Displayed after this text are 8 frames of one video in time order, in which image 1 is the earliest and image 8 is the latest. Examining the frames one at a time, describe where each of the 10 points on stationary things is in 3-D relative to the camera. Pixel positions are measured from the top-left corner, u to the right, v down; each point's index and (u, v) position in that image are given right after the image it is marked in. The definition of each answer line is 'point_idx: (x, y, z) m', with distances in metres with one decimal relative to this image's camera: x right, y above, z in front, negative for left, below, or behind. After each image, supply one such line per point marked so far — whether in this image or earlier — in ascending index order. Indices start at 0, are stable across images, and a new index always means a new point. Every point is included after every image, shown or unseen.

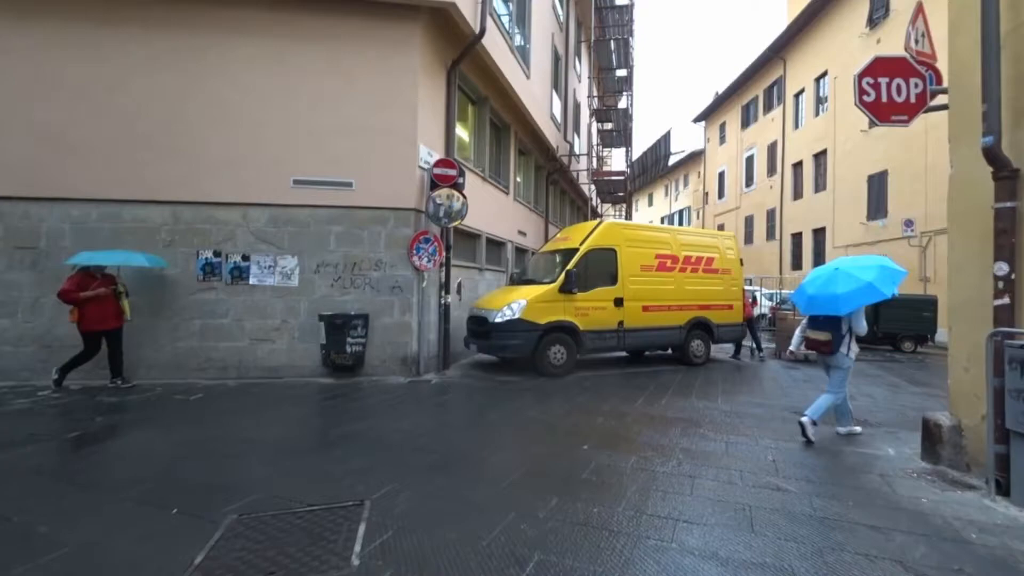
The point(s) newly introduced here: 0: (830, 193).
0: (+15.2, +4.5, +20.0) m
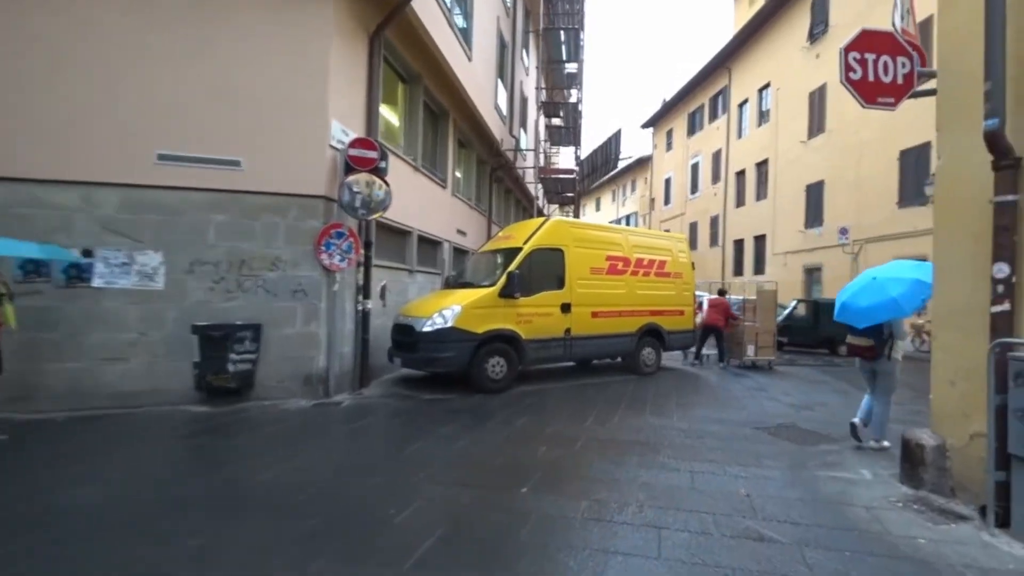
0: (+12.5, +4.3, +20.5) m
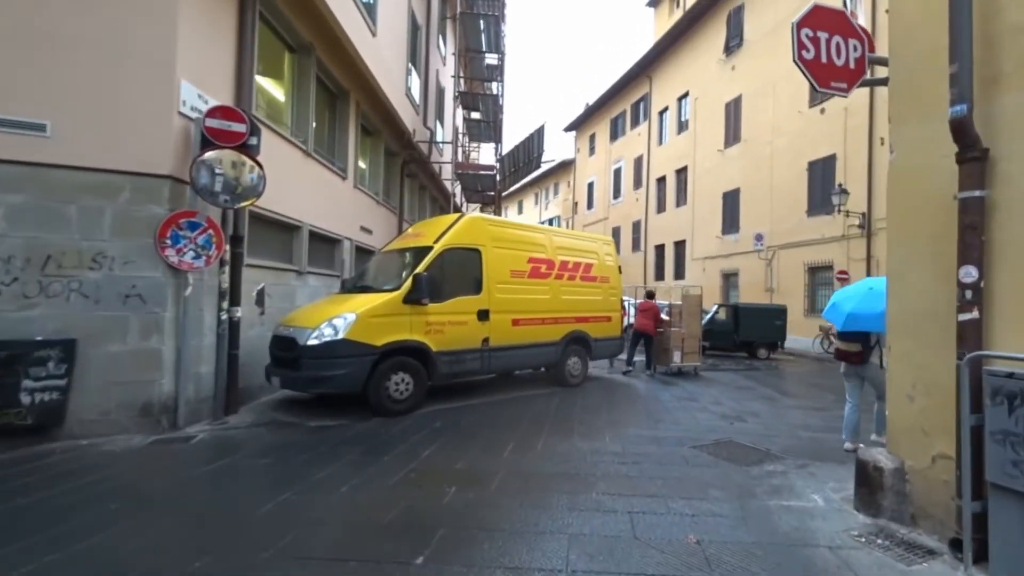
0: (+8.9, +4.0, +21.1) m
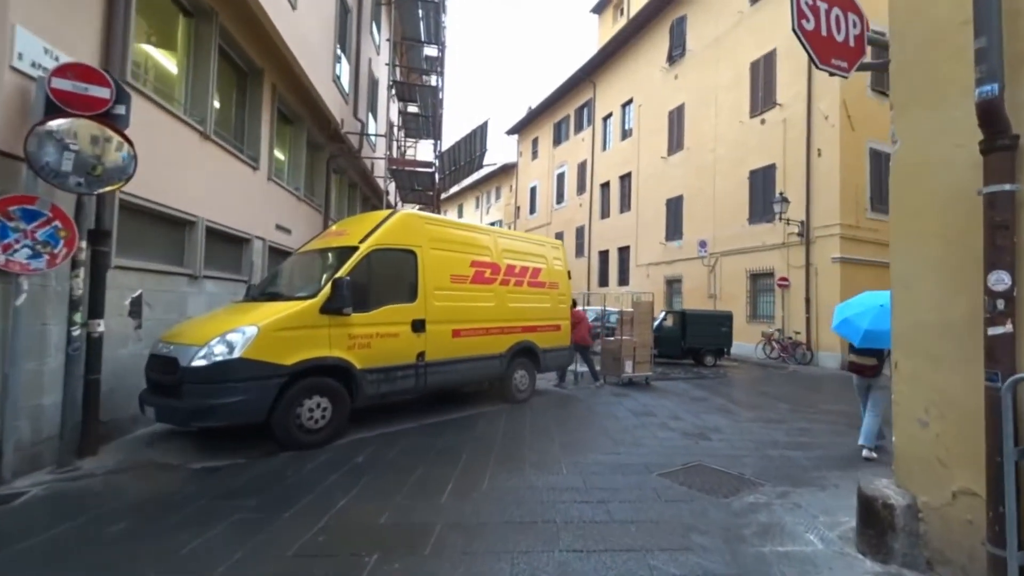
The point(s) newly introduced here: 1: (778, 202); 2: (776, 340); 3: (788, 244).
0: (+6.0, +3.7, +21.2) m
1: (+8.7, +2.8, +13.6) m
2: (+8.7, -1.7, +13.8) m
3: (+9.2, +1.5, +13.9) m
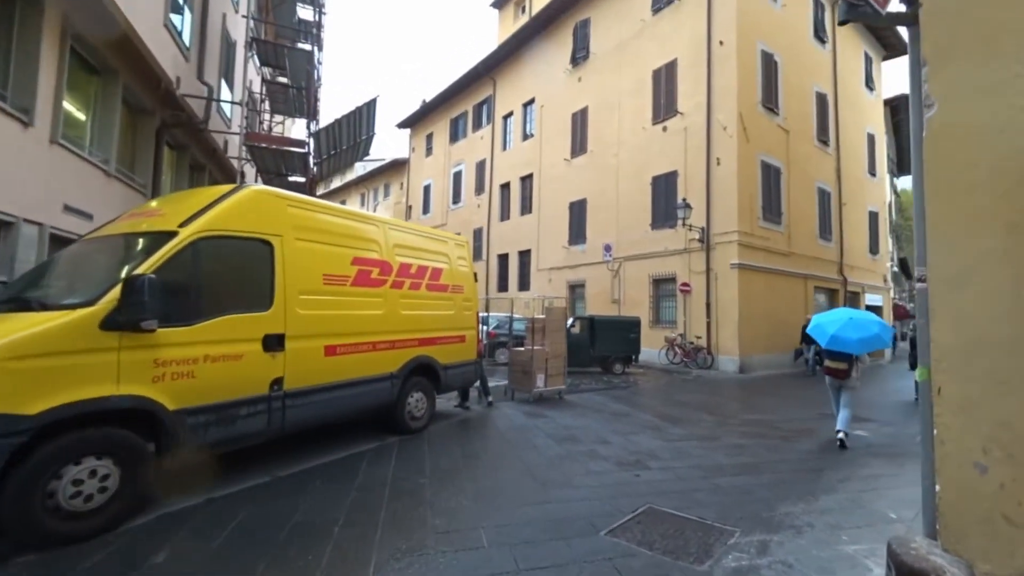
0: (+1.0, +3.4, +20.6) m
1: (+5.5, +2.6, +13.9) m
2: (+5.5, -1.9, +14.1) m
3: (+6.0, +1.3, +14.4) m
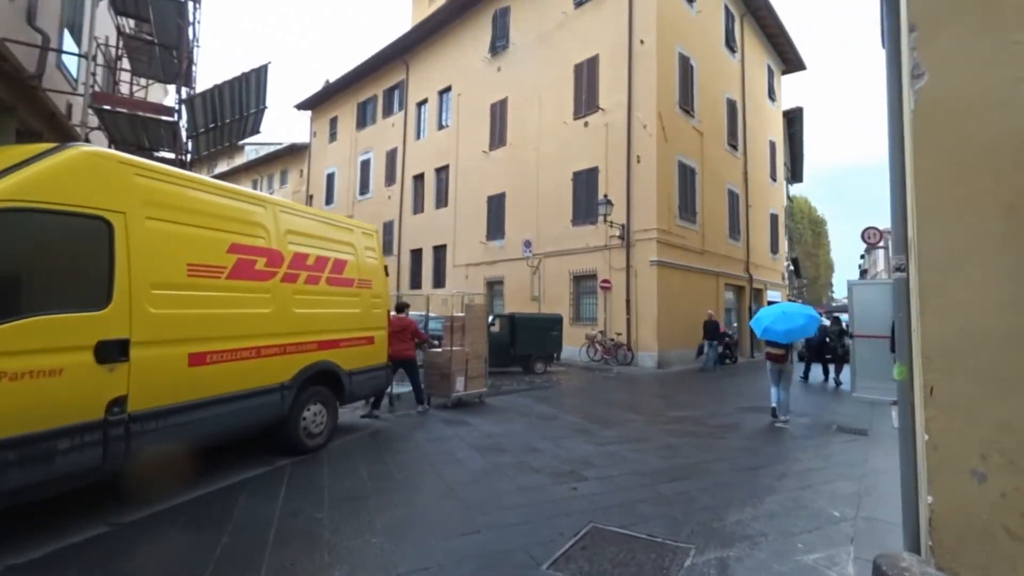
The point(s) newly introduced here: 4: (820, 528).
0: (-2.8, +3.5, +19.7) m
1: (+2.9, +2.7, +14.0) m
2: (+2.8, -1.8, +14.1) m
3: (+3.3, +1.4, +14.5) m
4: (+2.7, -2.1, +3.7) m
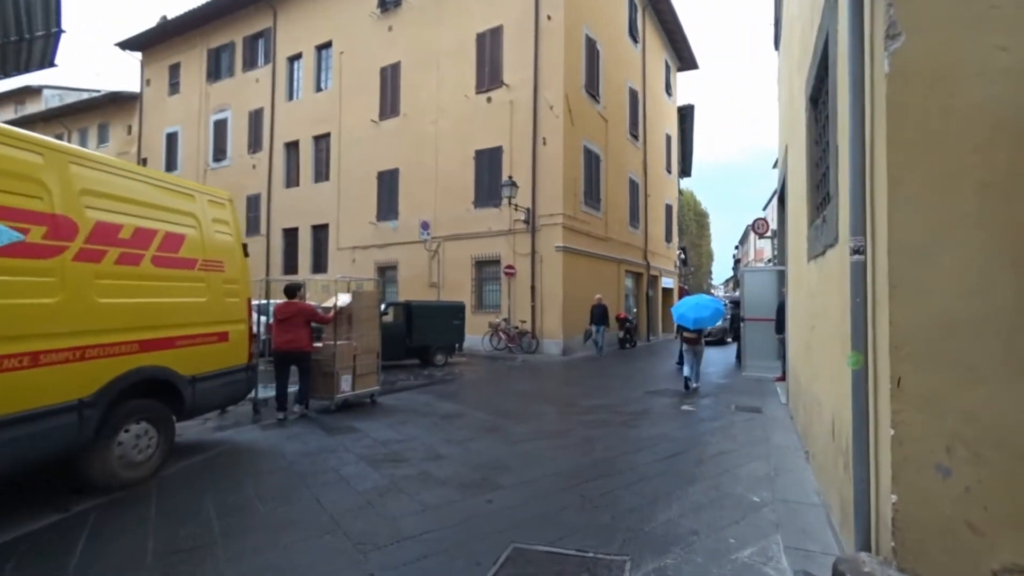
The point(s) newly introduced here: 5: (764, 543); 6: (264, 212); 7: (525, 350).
0: (-7.1, +4.1, +17.6) m
1: (-0.2, +3.2, +13.5) m
2: (-0.4, -1.3, +13.7) m
3: (0.0, +1.8, +14.1) m
4: (+2.0, -1.9, +3.5) m
5: (+1.9, -1.9, +3.2) m
6: (-10.8, +3.3, +19.3) m
7: (+0.3, -2.0, +13.5) m
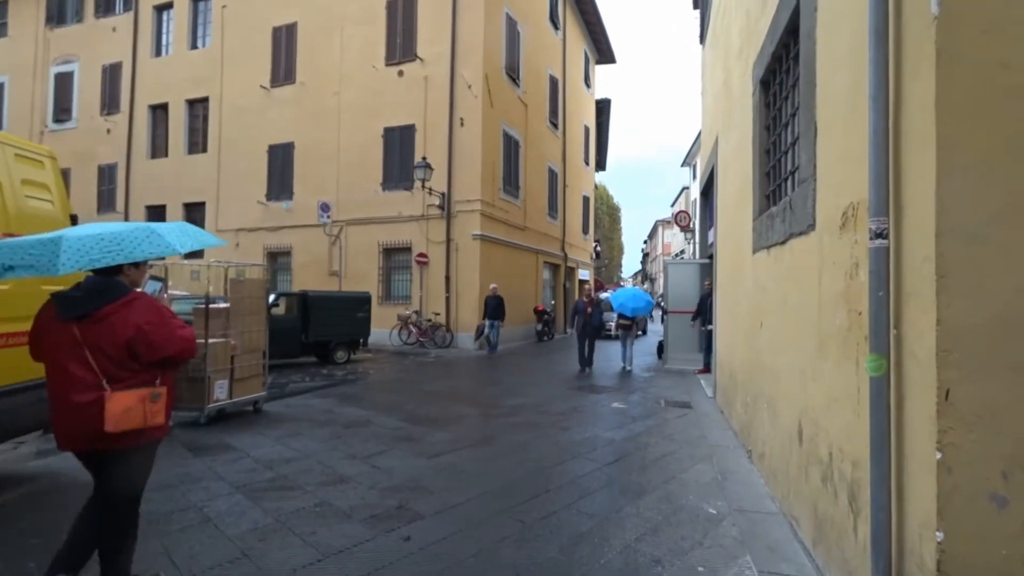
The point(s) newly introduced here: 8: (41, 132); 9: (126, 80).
0: (-10.4, +4.5, +15.0) m
1: (-2.7, +3.4, +12.4) m
2: (-3.0, -1.0, +12.7) m
3: (-2.7, +2.1, +13.1) m
4: (+1.4, -1.9, +3.3) m
5: (+1.5, -1.9, +2.9) m
6: (-14.3, +3.8, +15.9) m
7: (-2.3, -1.7, +12.7) m
8: (-18.6, +6.3, +17.1) m
9: (-14.4, +7.8, +16.0) m
